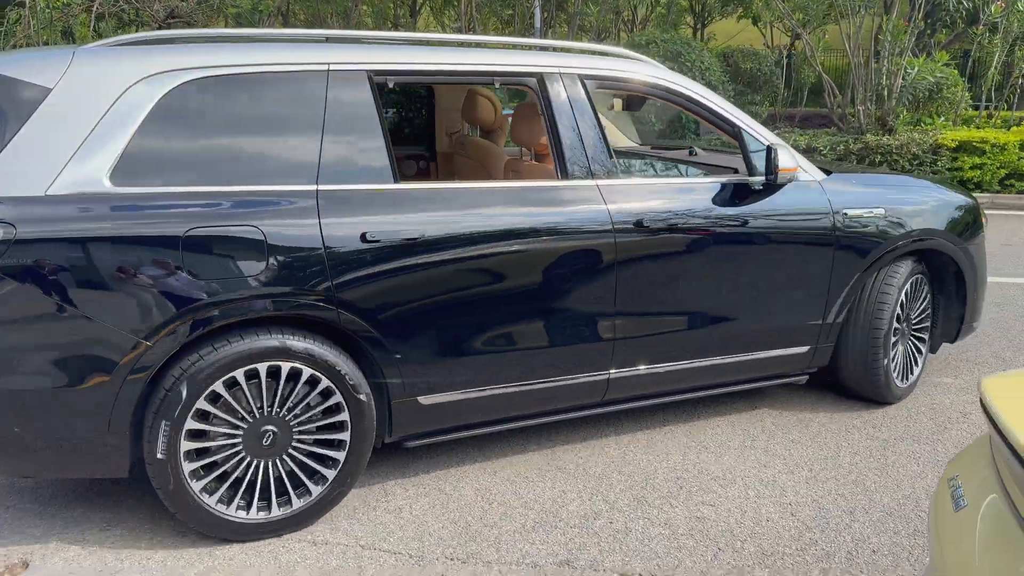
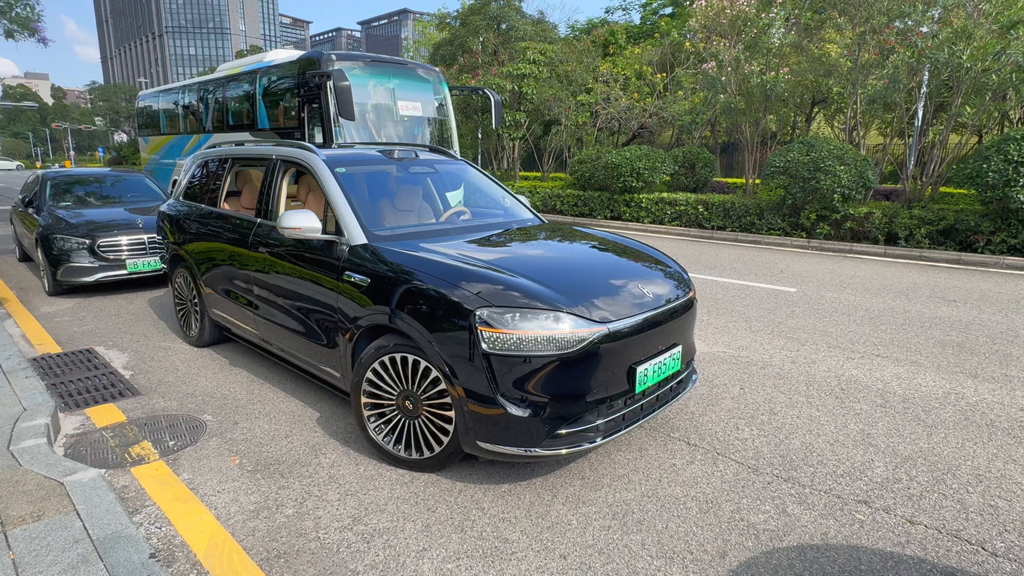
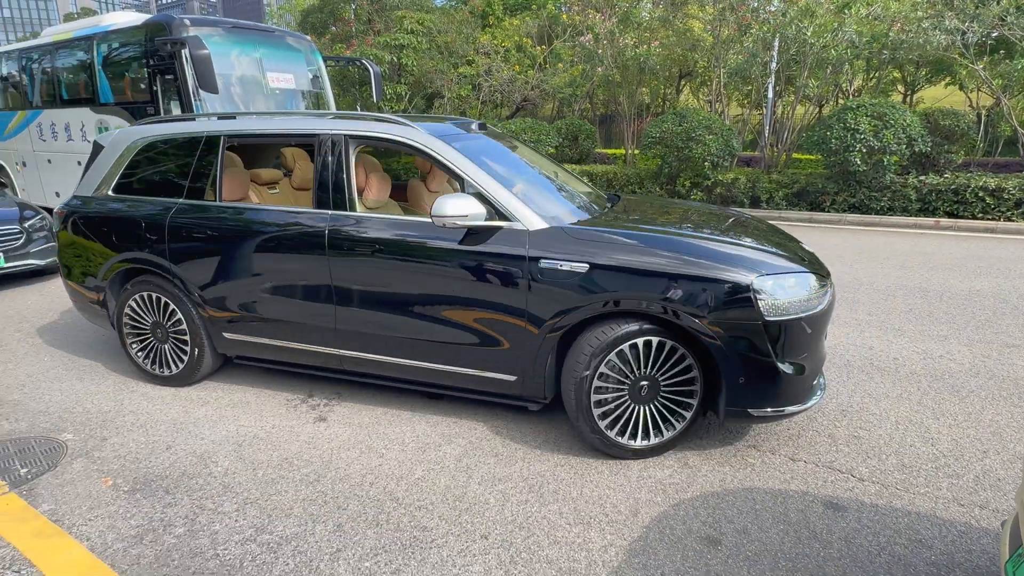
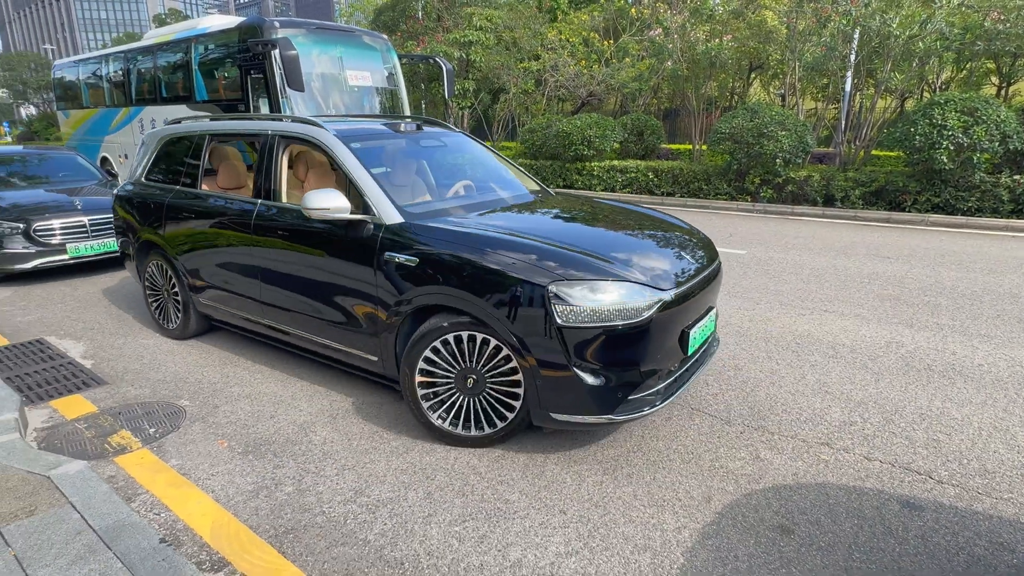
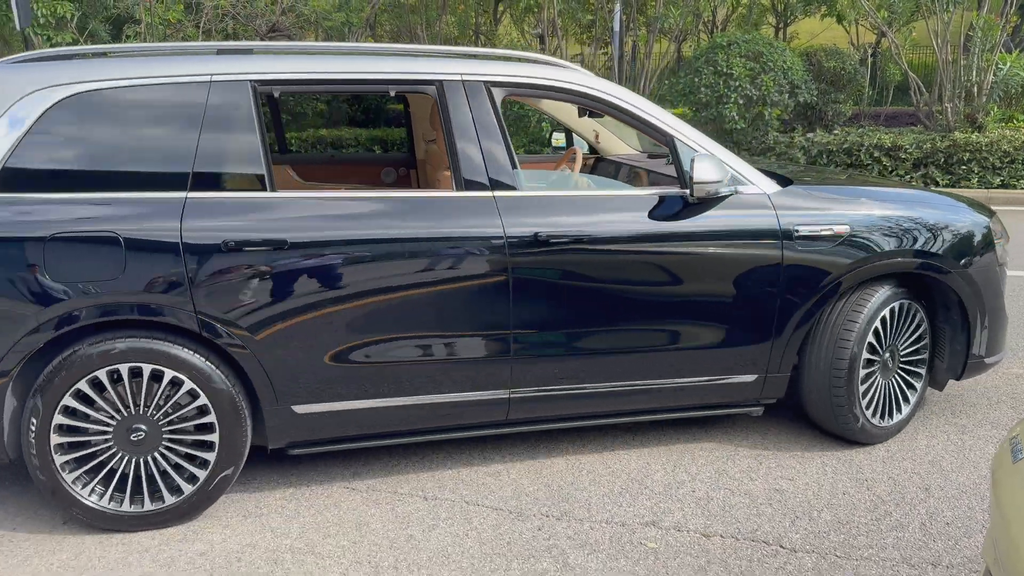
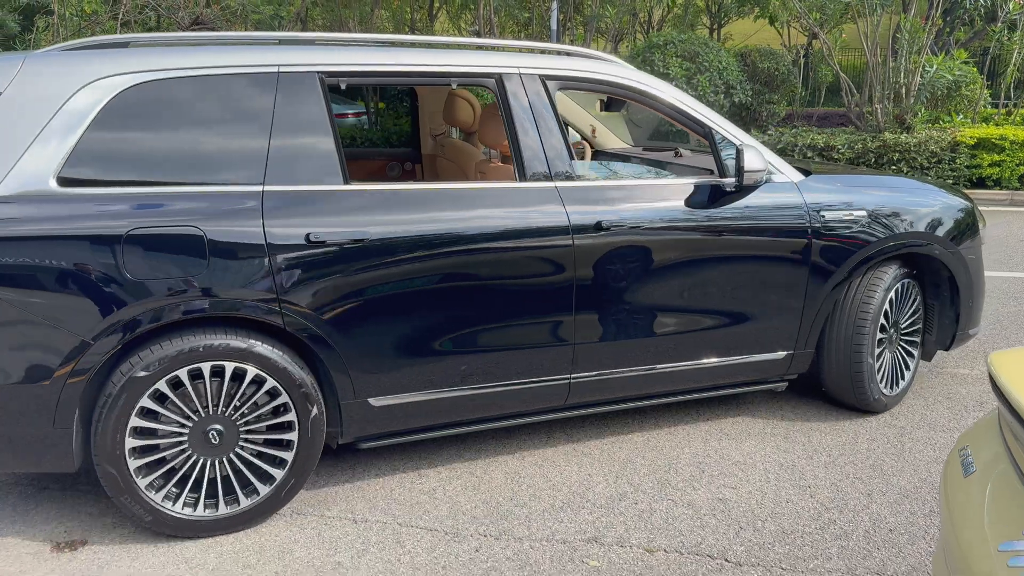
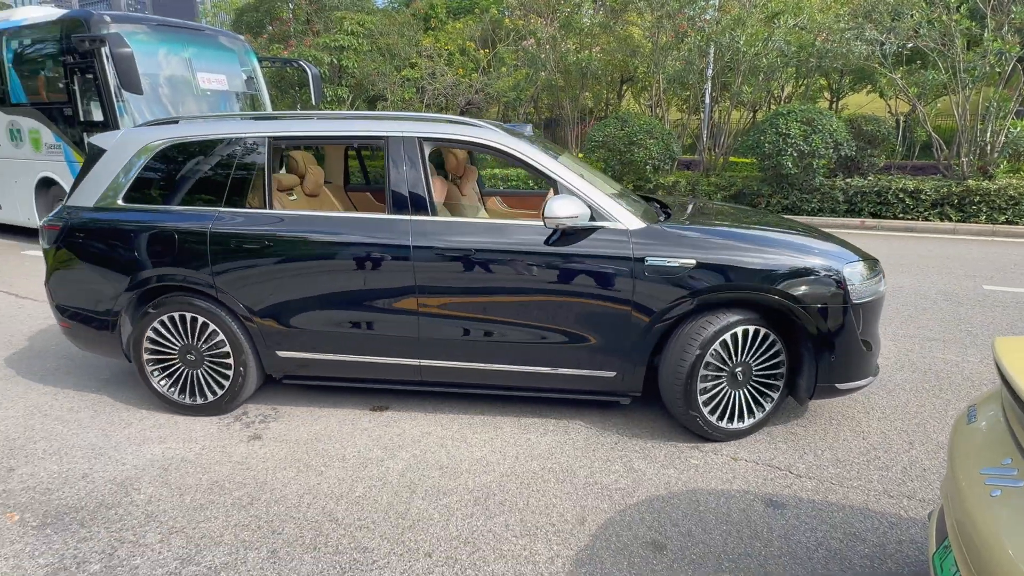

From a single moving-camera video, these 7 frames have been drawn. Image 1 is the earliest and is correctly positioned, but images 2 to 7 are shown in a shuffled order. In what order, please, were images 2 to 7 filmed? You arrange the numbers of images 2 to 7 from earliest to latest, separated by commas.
6, 5, 7, 3, 4, 2
